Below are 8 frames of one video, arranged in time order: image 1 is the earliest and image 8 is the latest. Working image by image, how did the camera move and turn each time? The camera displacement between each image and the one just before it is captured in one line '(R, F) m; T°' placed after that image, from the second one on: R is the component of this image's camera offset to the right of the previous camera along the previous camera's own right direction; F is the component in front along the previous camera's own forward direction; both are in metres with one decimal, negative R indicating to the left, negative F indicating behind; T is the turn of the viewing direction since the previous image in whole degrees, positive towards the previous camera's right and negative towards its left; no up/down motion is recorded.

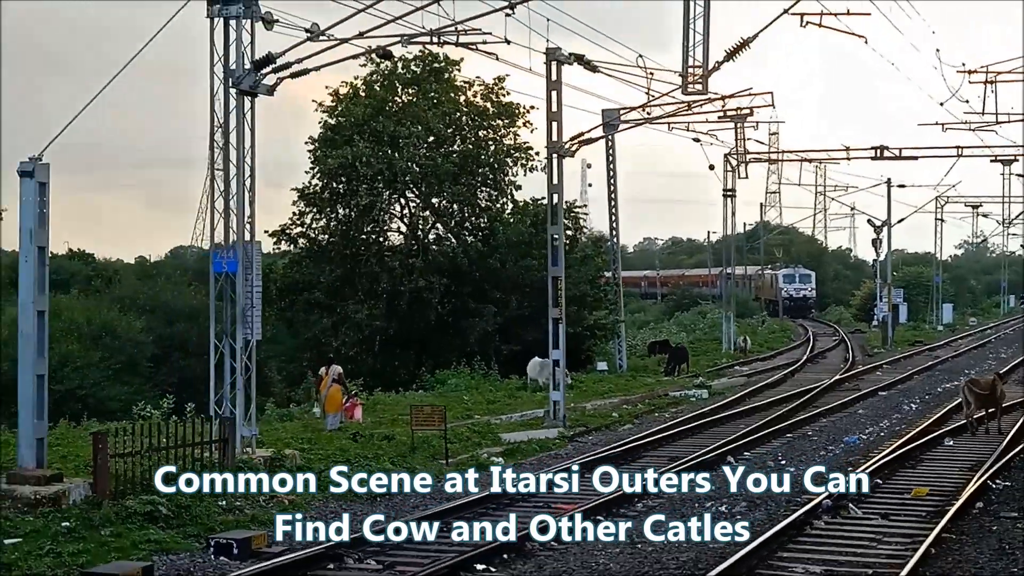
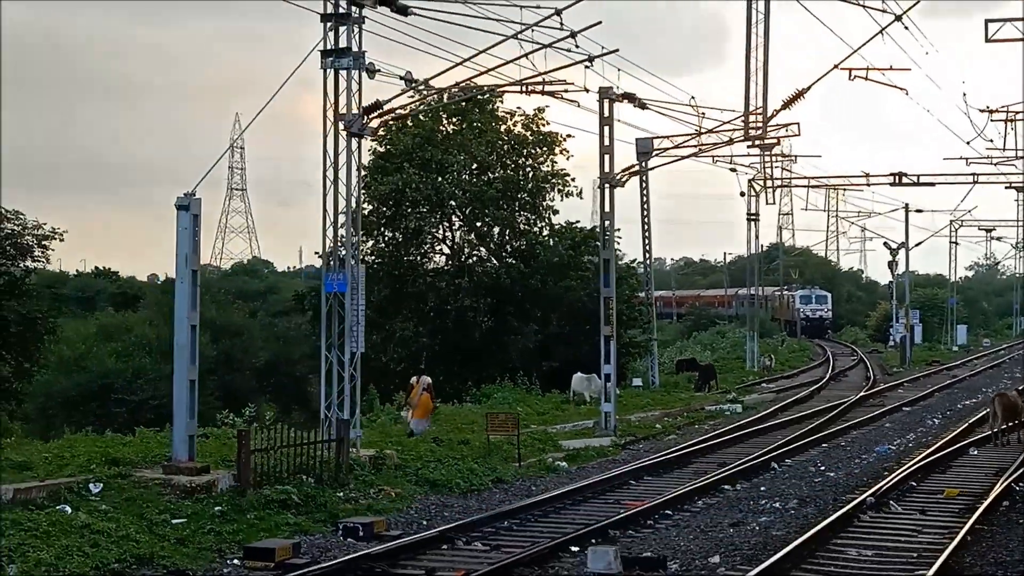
(-0.6, -1.7) m; 0°
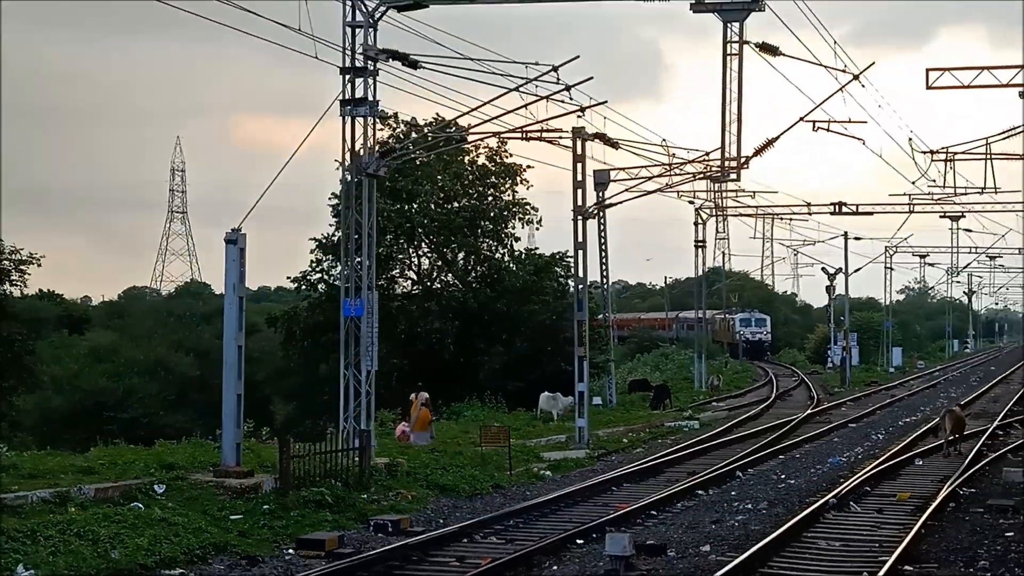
(-0.7, -1.7) m; +2°
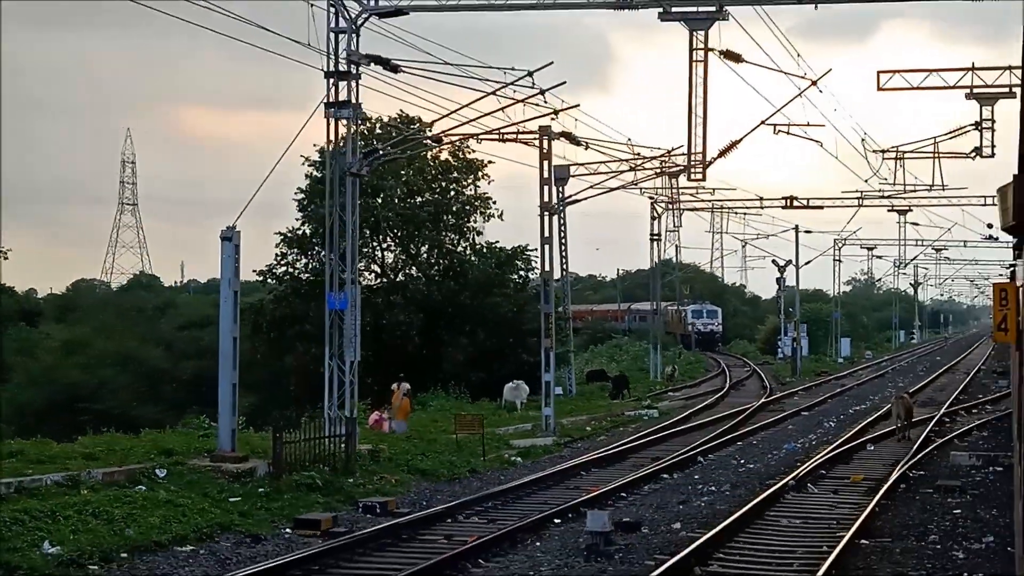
(-0.3, -0.9) m; +2°
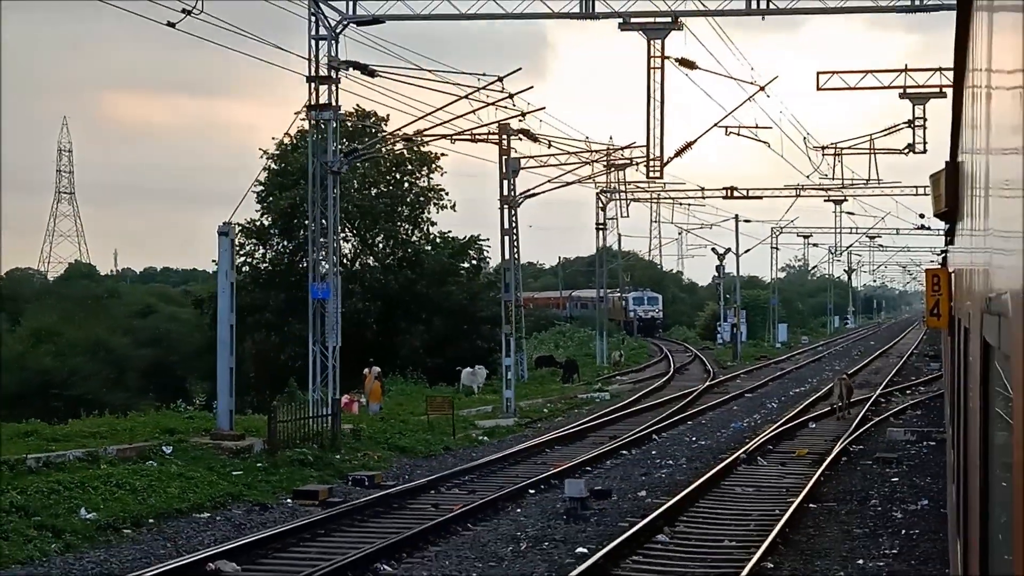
(-0.4, -1.3) m; +2°
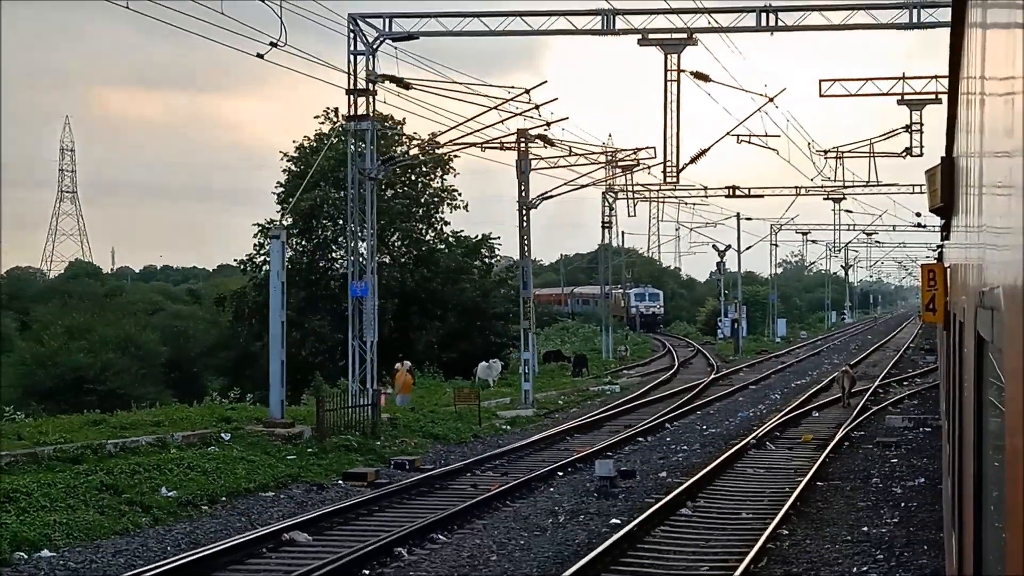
(-0.4, -1.3) m; 0°
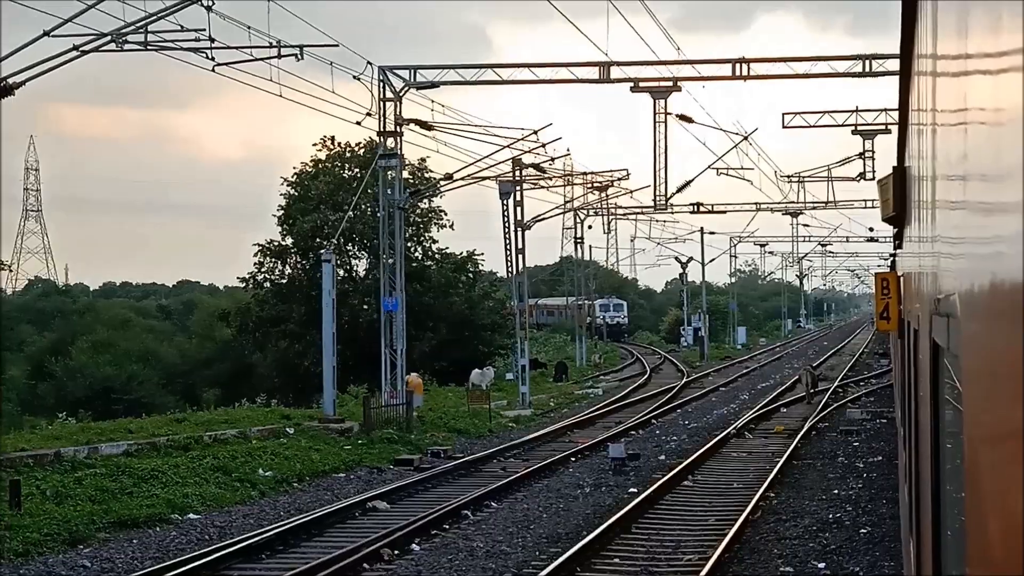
(-0.8, -3.0) m; +2°
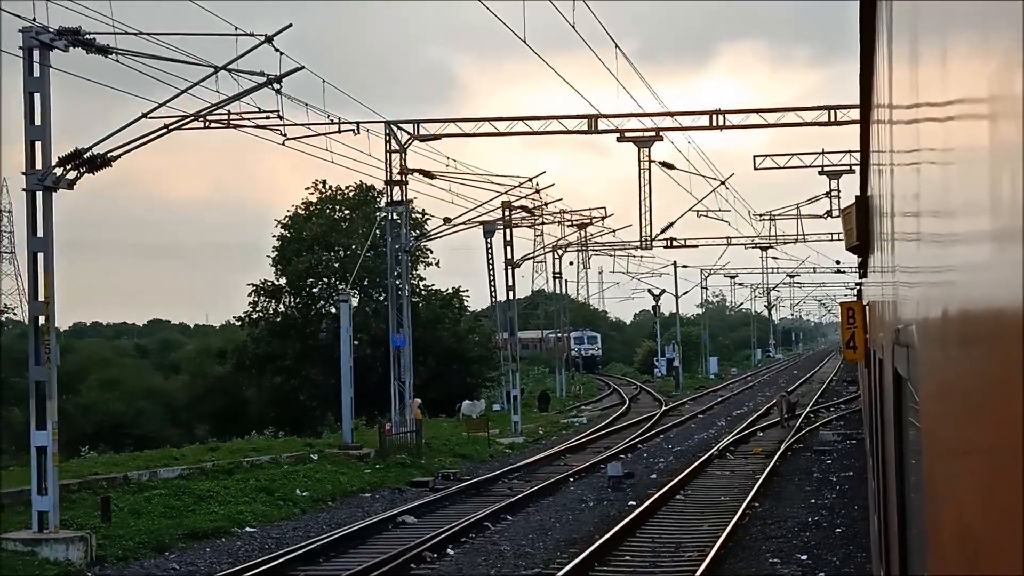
(-0.5, -2.0) m; +1°
